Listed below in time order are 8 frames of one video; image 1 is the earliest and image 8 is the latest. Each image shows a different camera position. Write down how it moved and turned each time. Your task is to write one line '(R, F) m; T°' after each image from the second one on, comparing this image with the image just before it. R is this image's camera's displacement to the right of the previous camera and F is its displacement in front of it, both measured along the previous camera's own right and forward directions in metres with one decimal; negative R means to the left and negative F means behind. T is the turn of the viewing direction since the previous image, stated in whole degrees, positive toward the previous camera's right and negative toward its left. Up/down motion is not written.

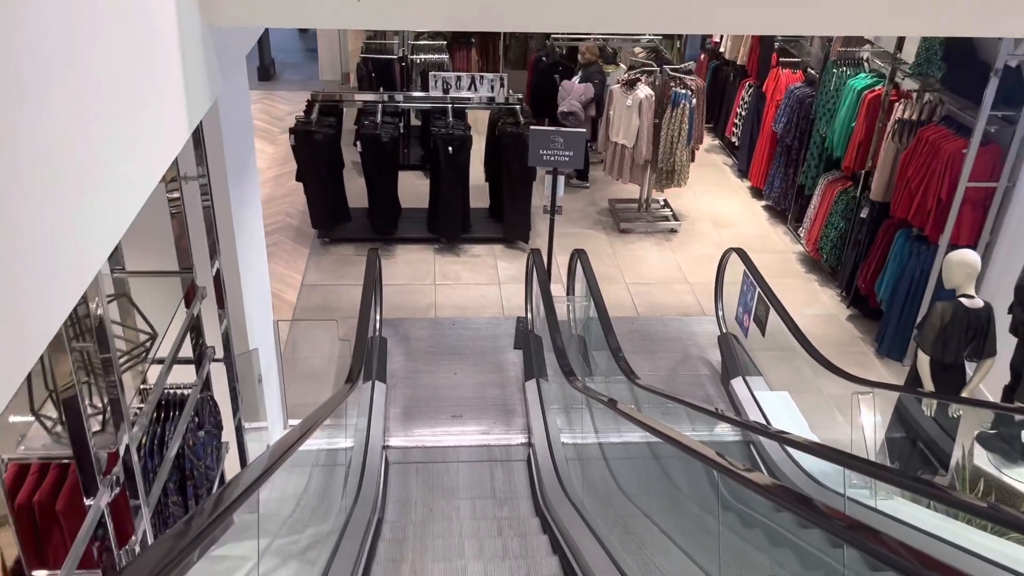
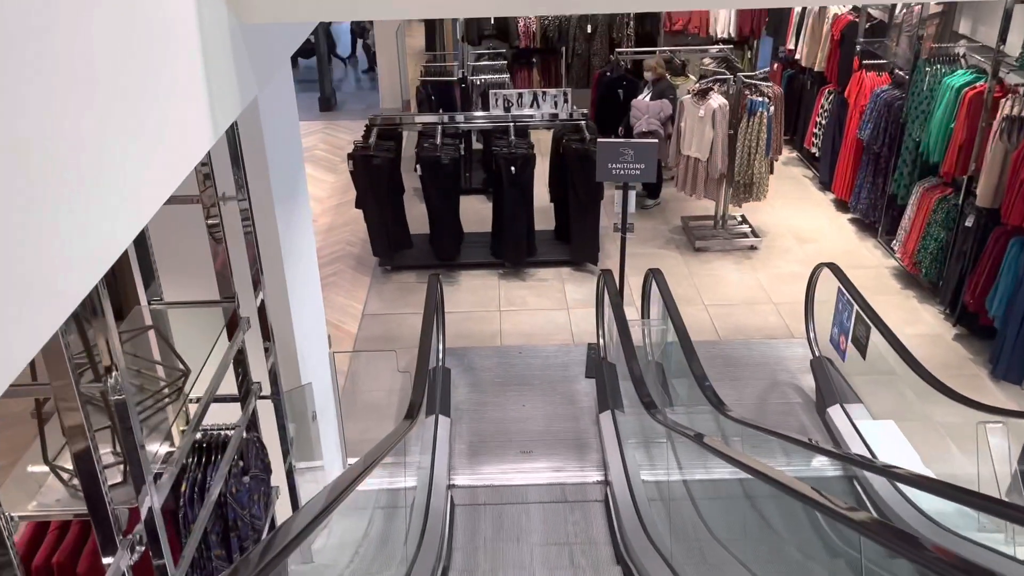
(0.0, +0.4) m; -5°
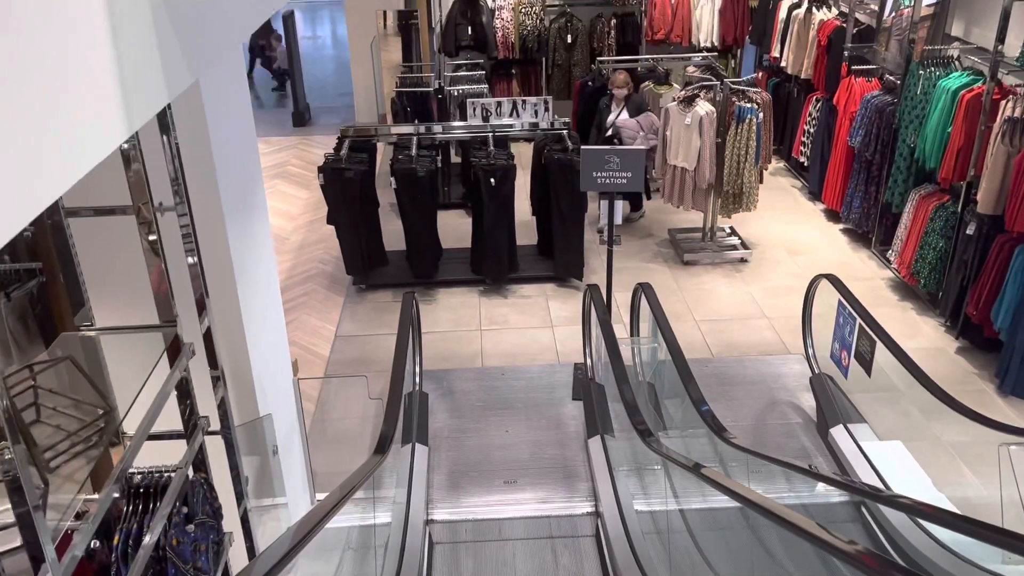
(0.0, +0.3) m; +1°
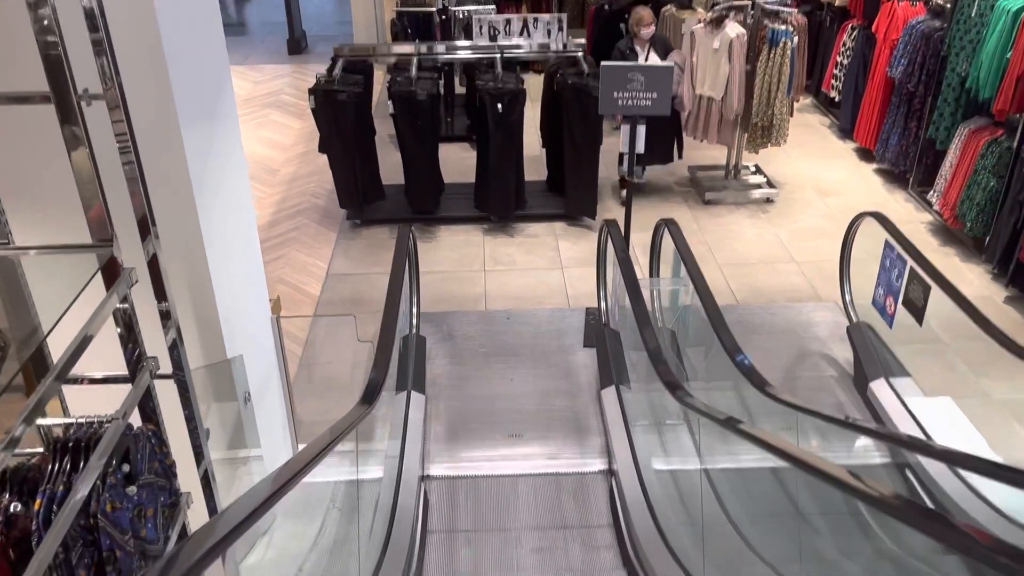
(0.0, +0.5) m; 0°
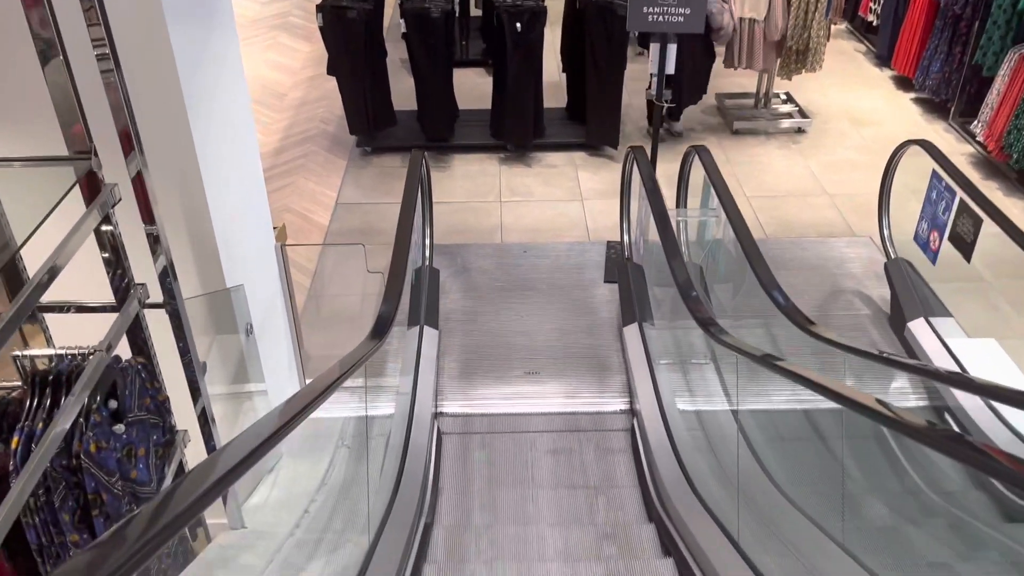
(0.0, +0.2) m; -1°
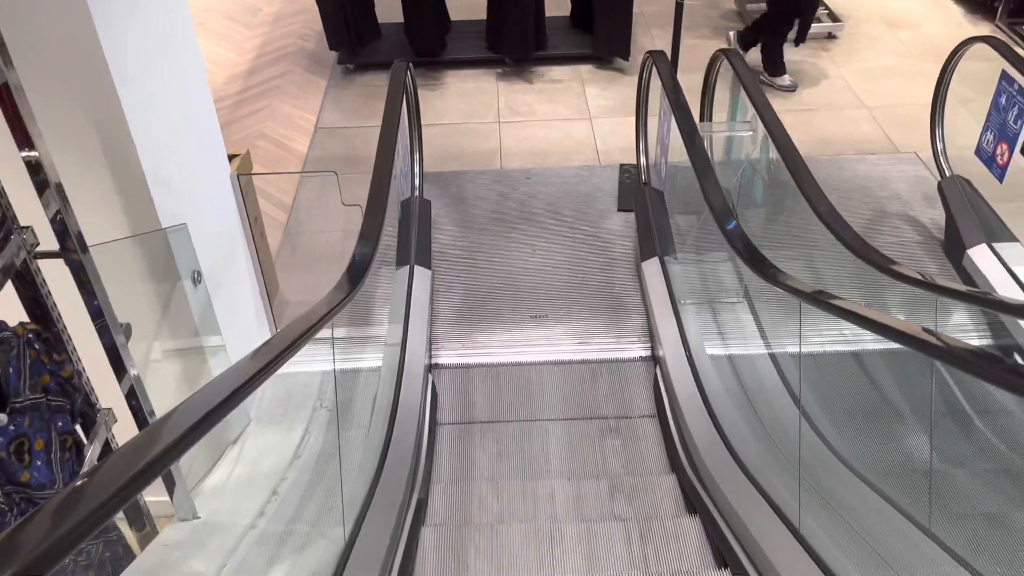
(0.0, +0.5) m; 0°
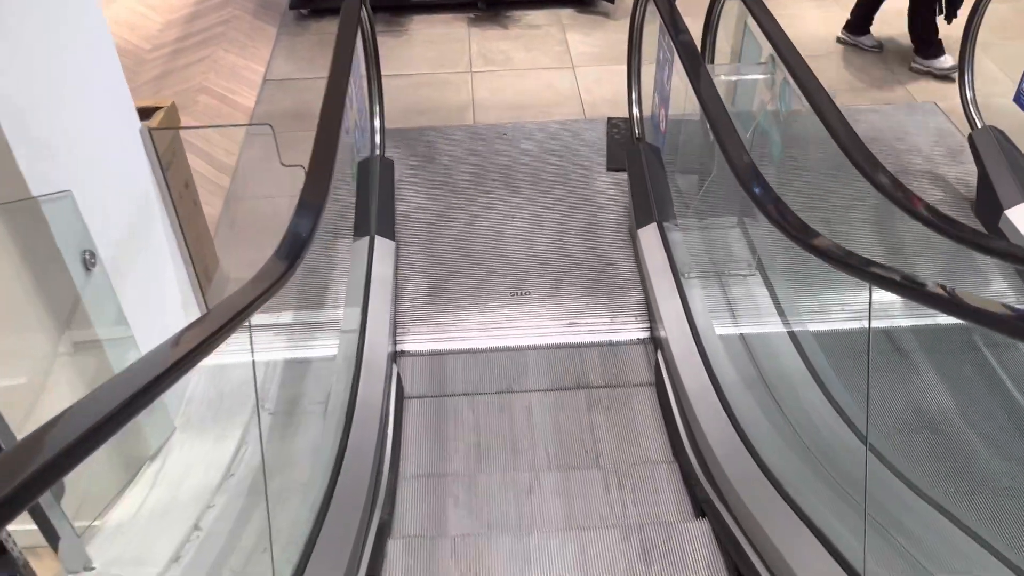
(0.0, +0.5) m; +2°
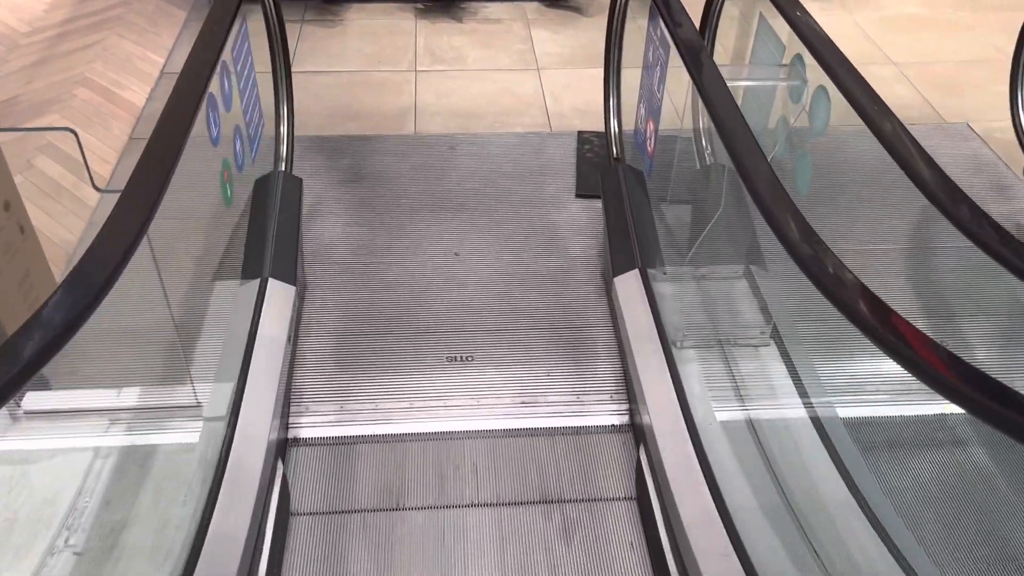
(+0.1, +0.7) m; +2°
